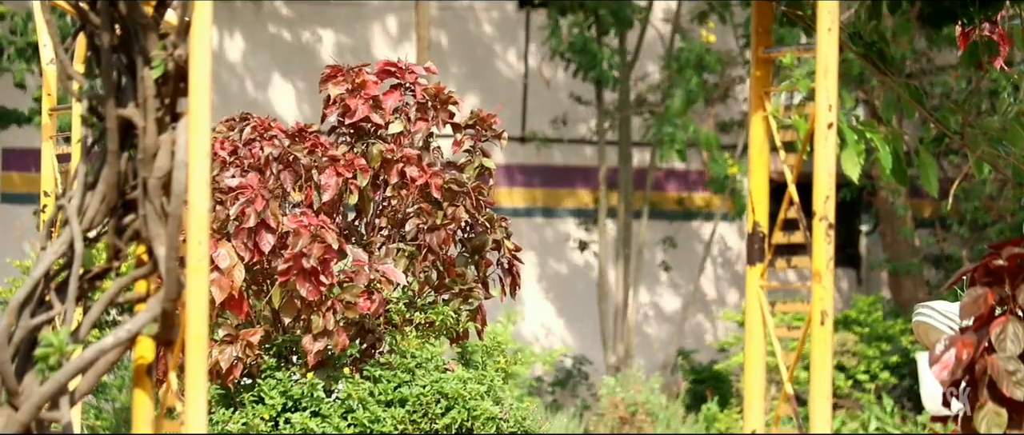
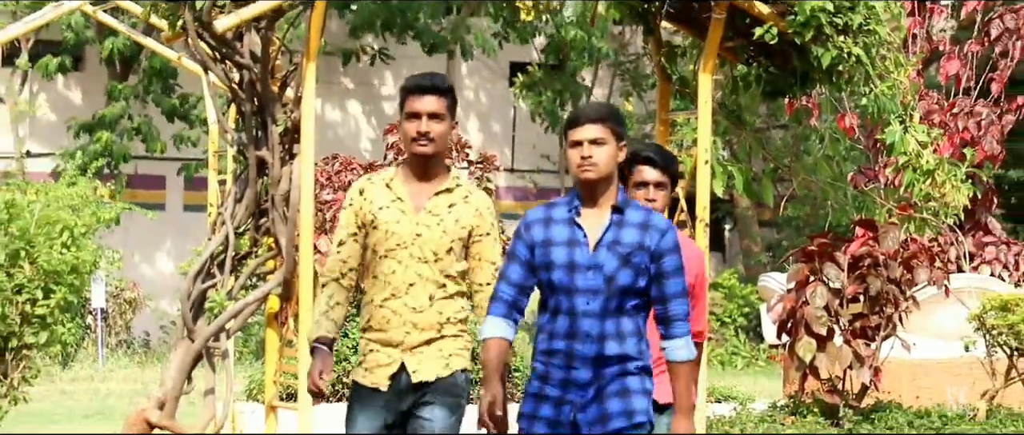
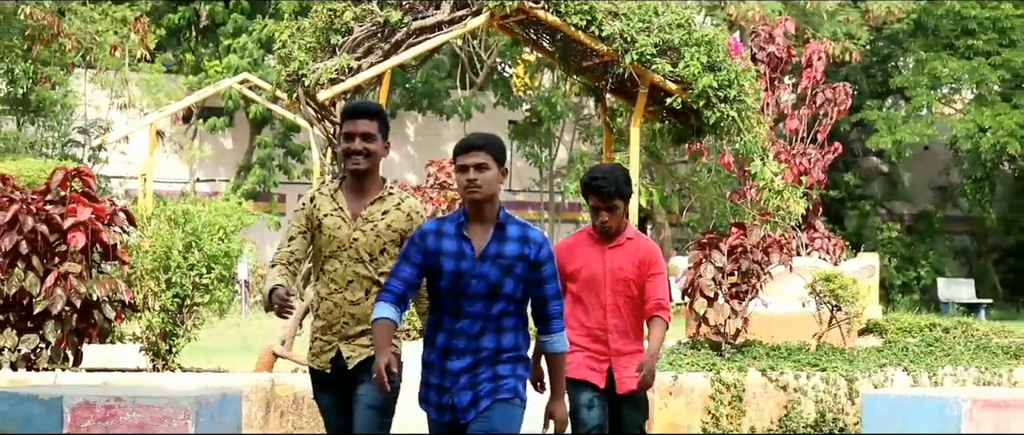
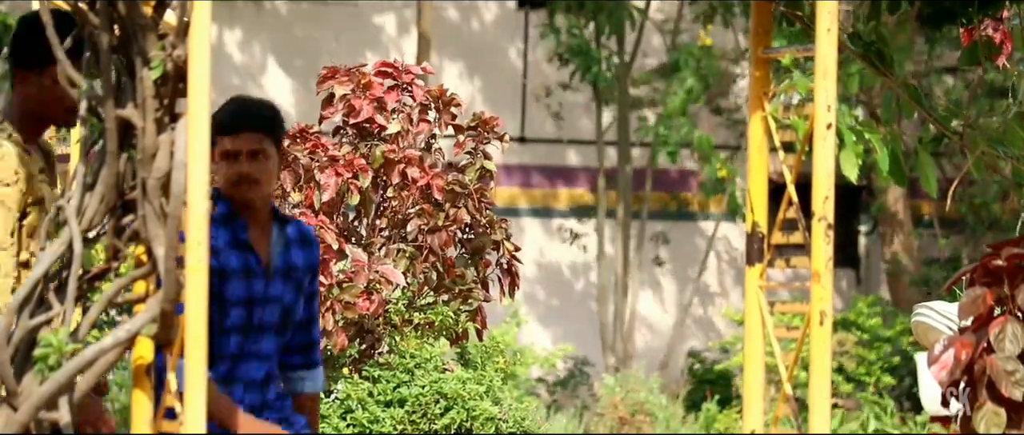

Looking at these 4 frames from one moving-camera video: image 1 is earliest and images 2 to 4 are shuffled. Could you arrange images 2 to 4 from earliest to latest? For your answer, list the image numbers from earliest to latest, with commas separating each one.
4, 2, 3
